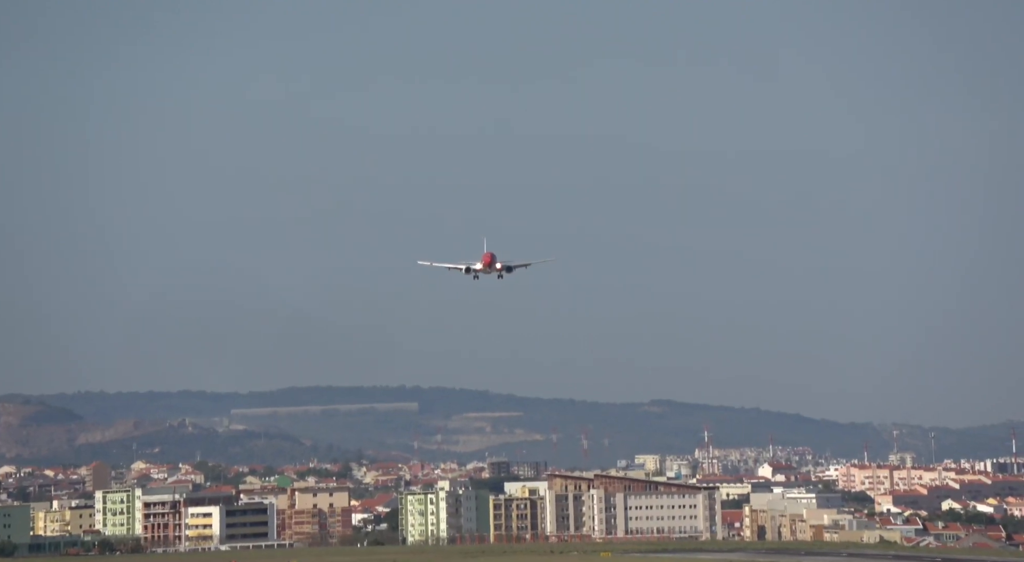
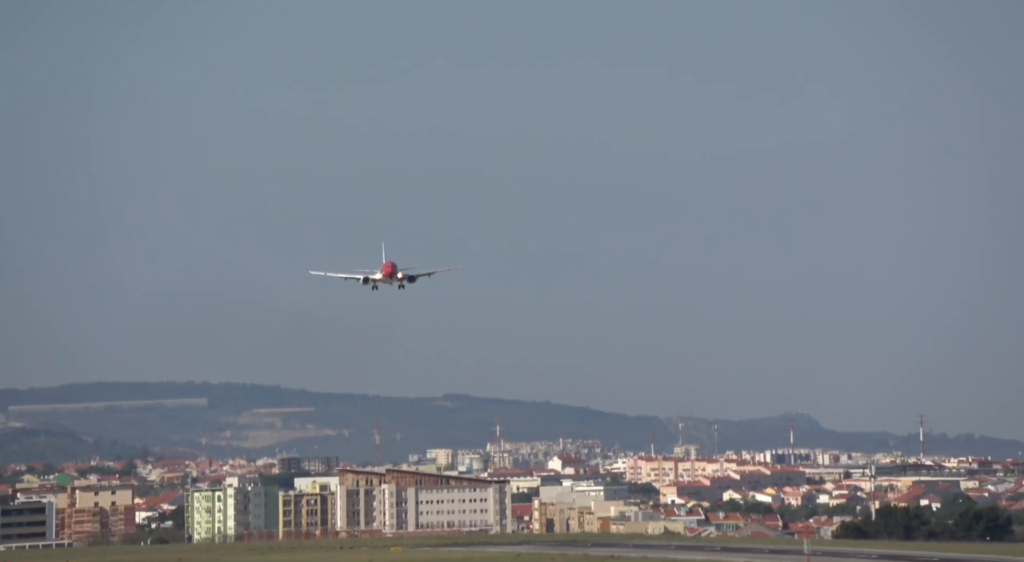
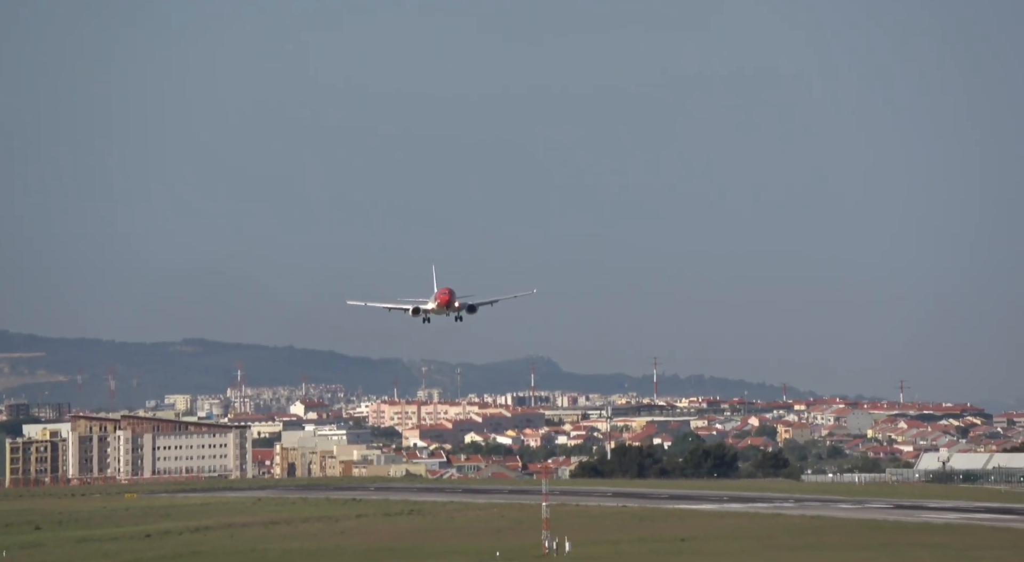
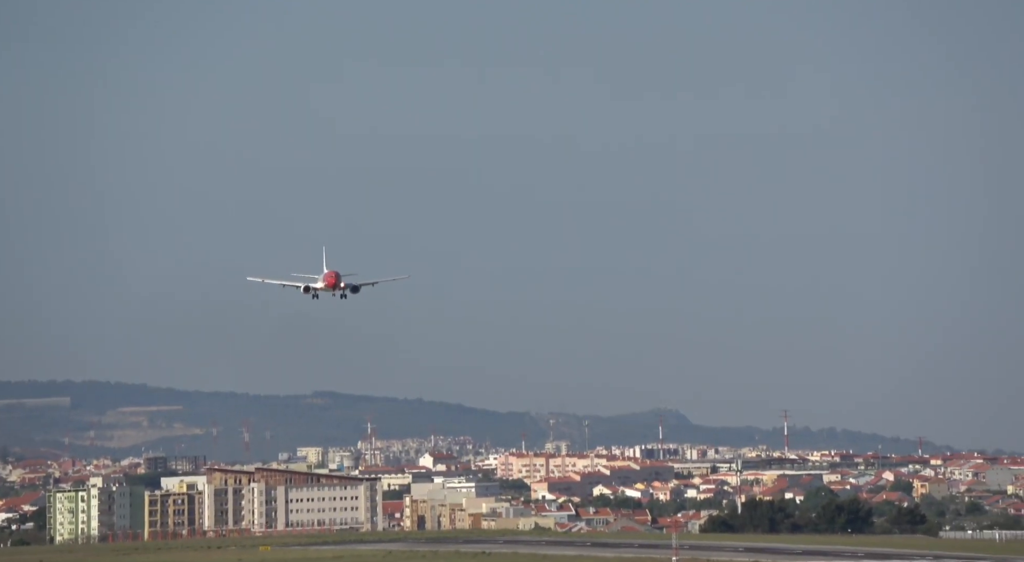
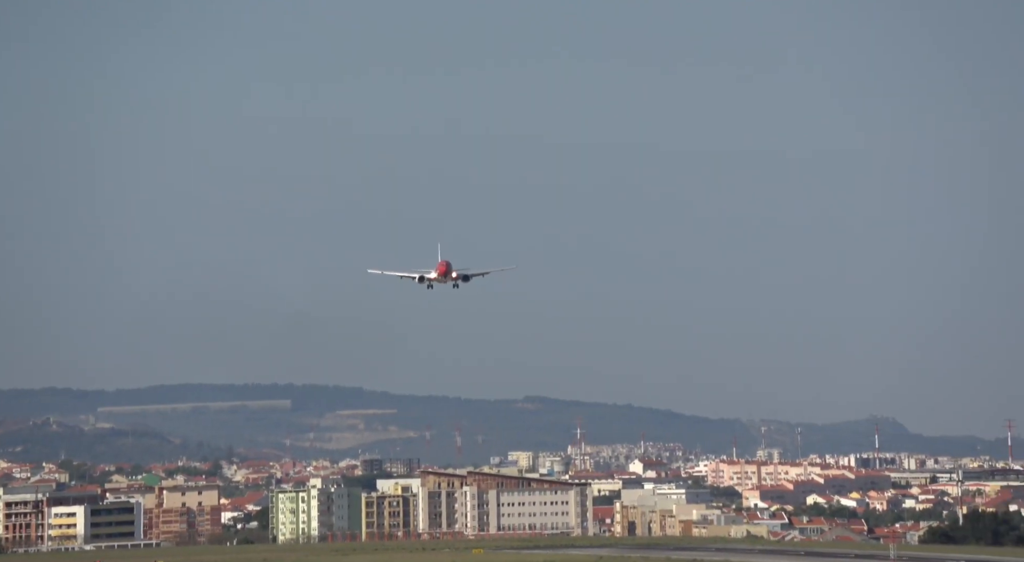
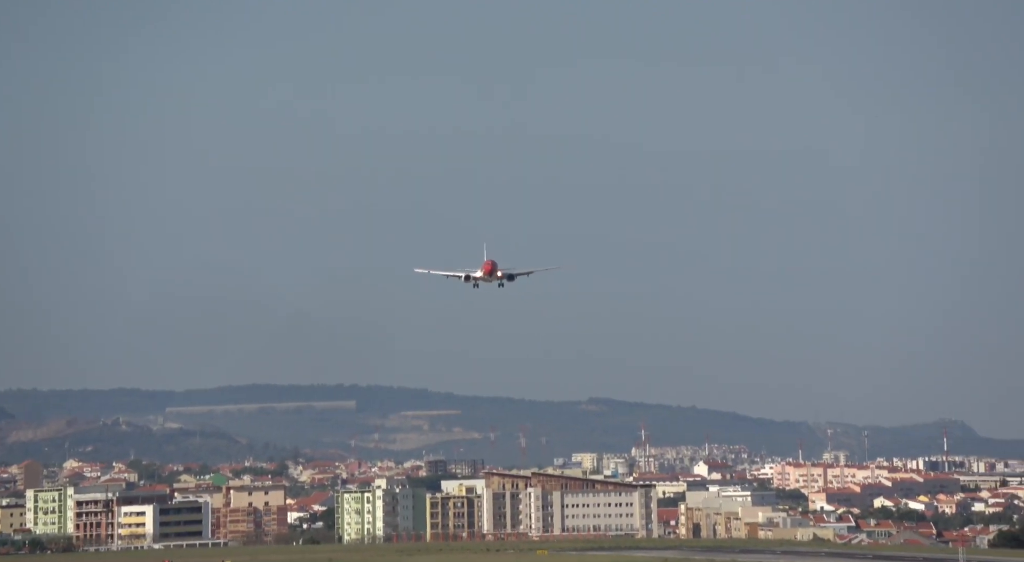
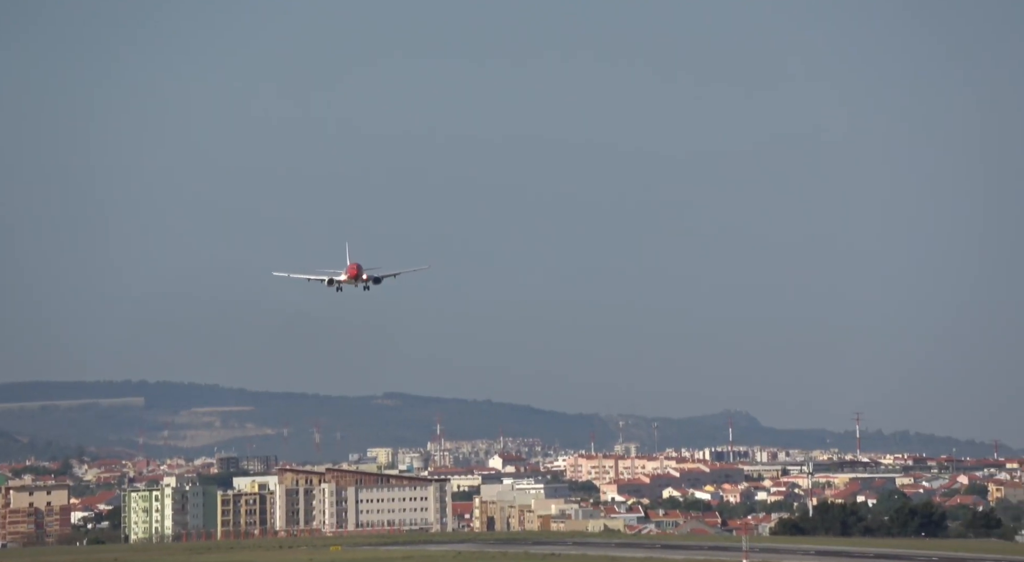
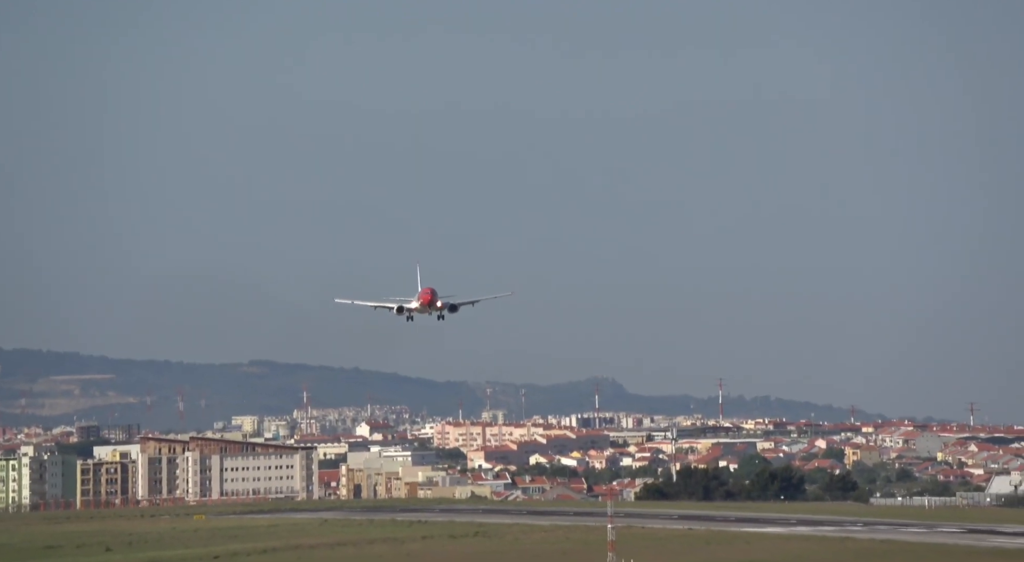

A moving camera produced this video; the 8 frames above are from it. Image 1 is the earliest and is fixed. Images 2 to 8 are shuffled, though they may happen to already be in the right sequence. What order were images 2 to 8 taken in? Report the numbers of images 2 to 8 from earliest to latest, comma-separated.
6, 5, 2, 7, 4, 8, 3
